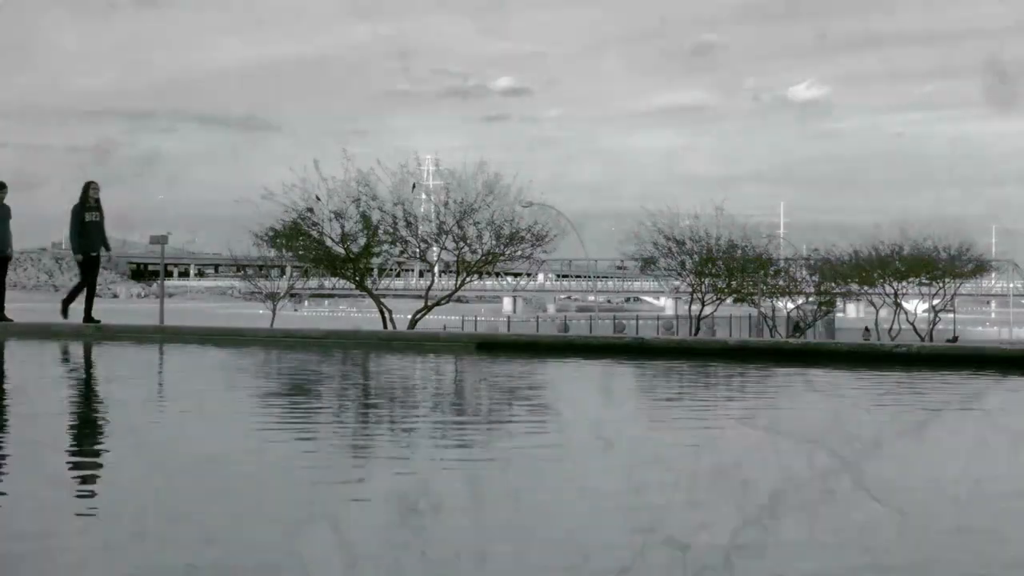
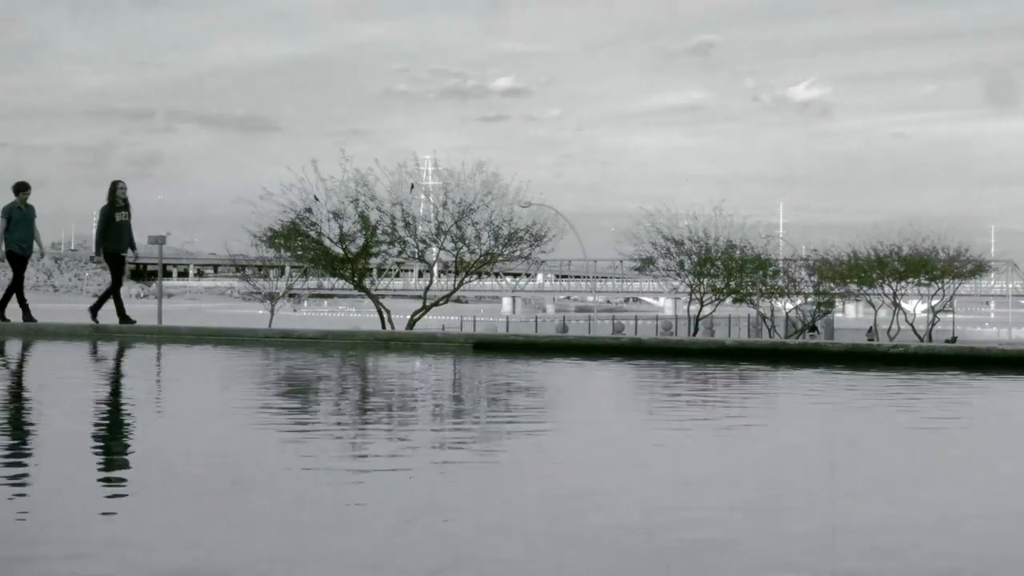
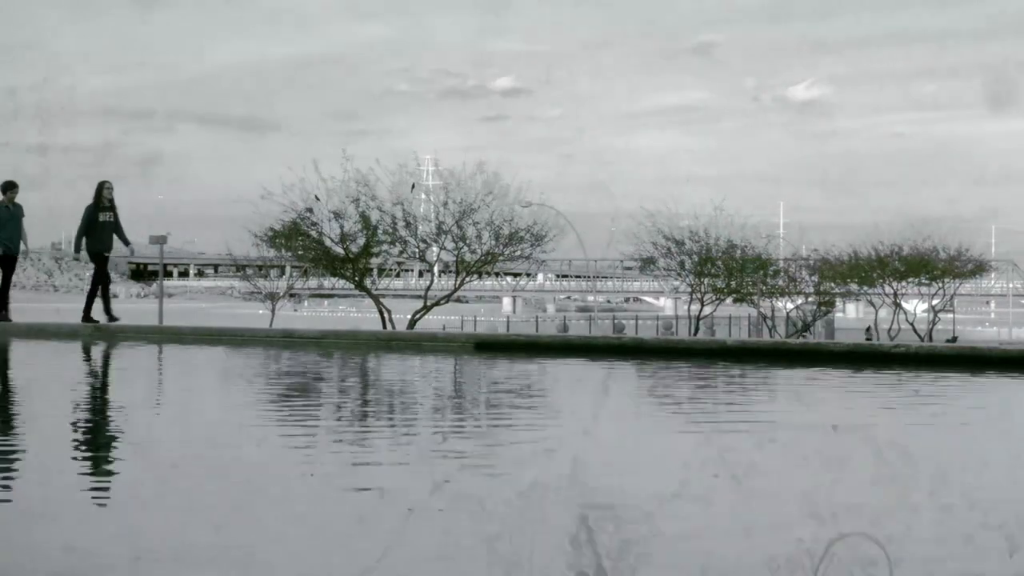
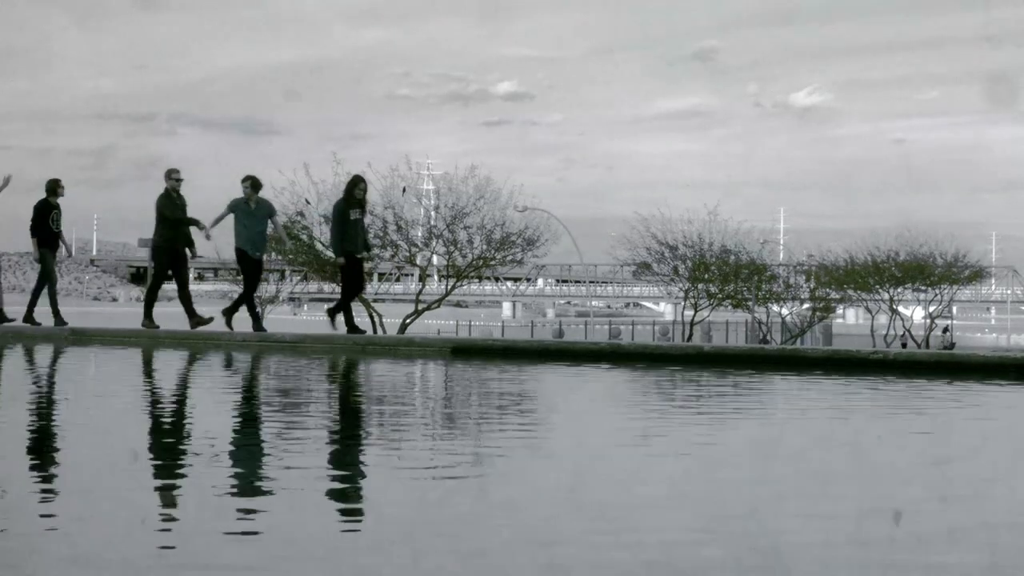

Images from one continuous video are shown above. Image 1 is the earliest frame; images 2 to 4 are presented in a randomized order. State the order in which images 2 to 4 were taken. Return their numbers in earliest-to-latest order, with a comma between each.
3, 2, 4
